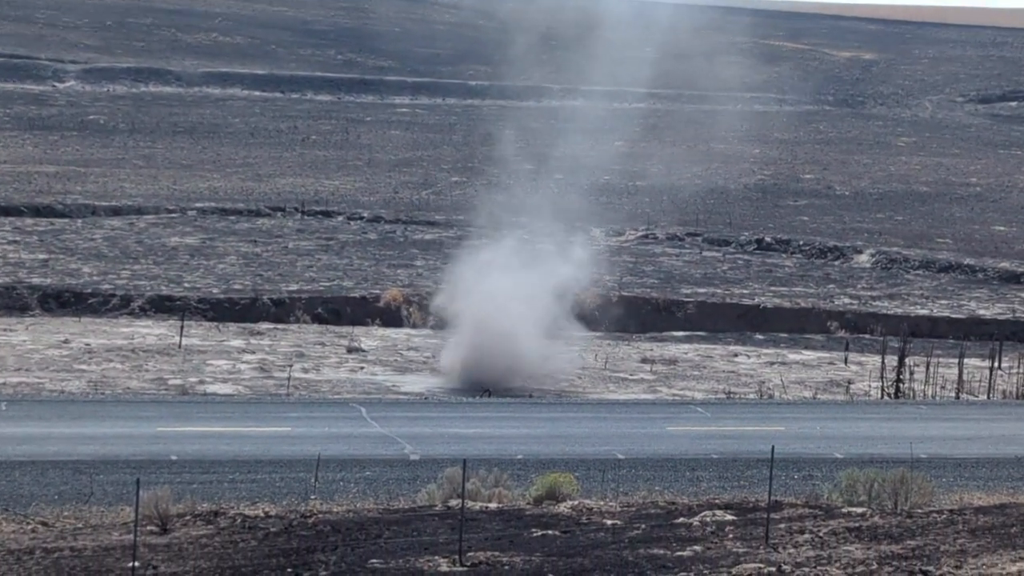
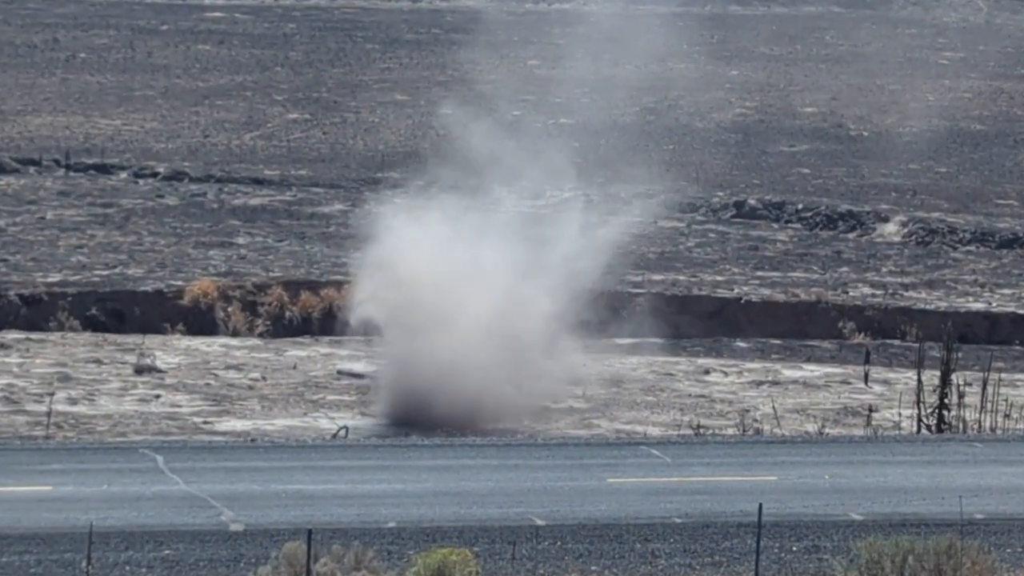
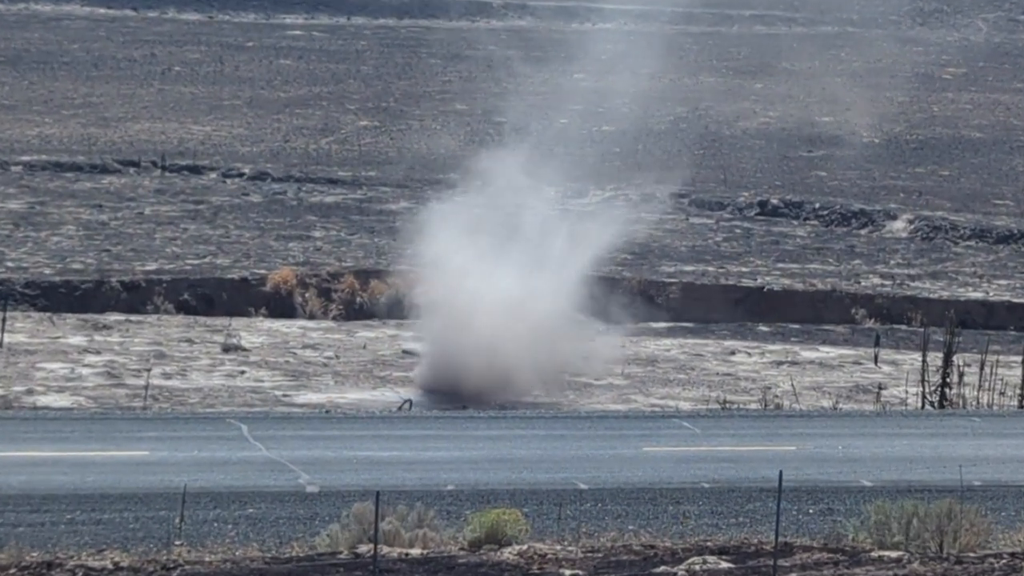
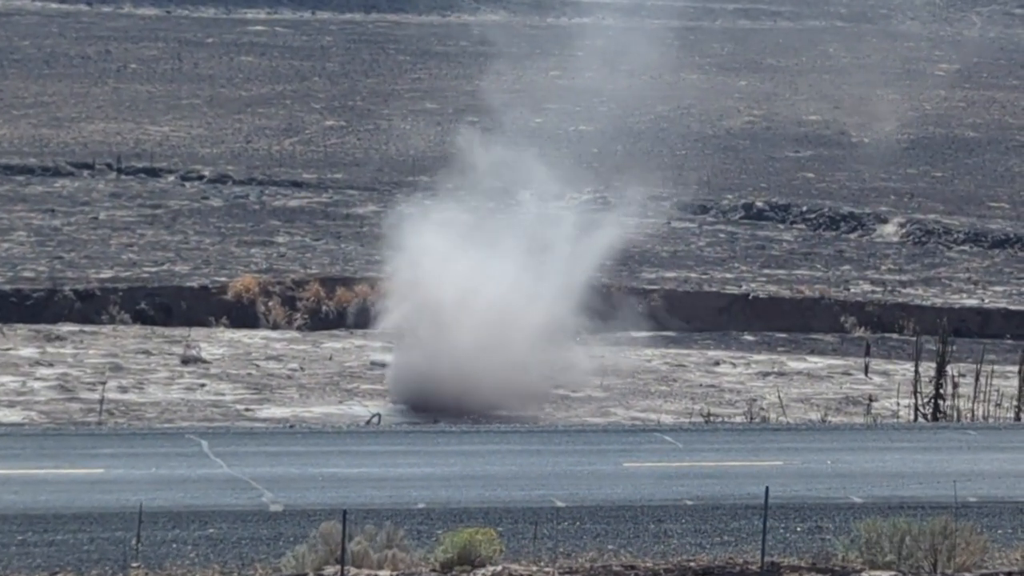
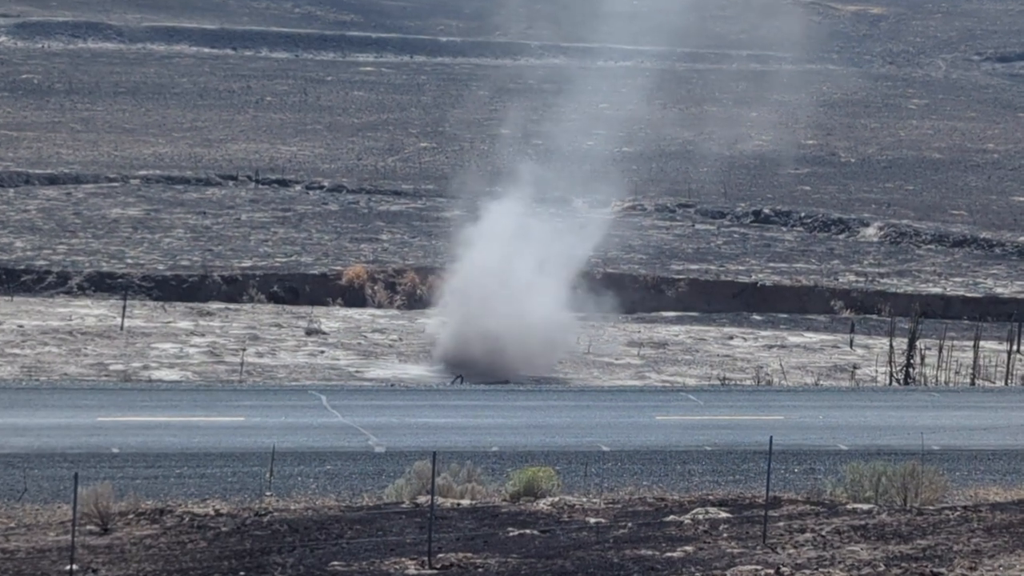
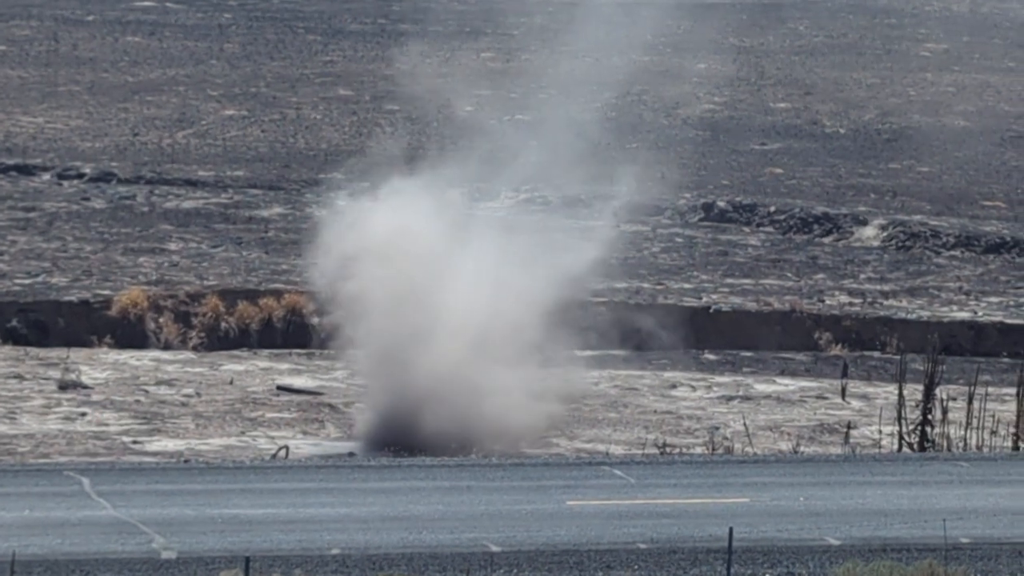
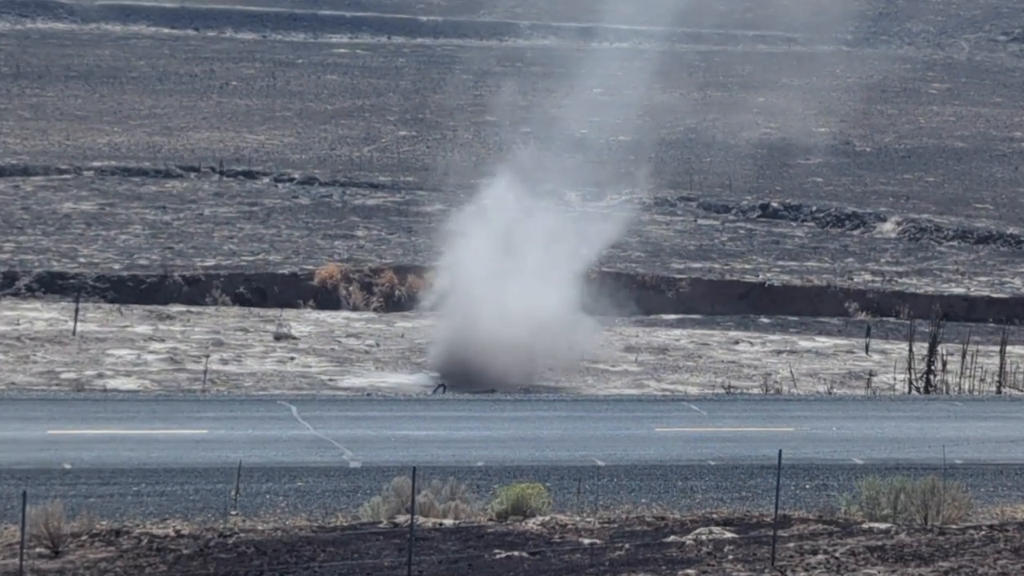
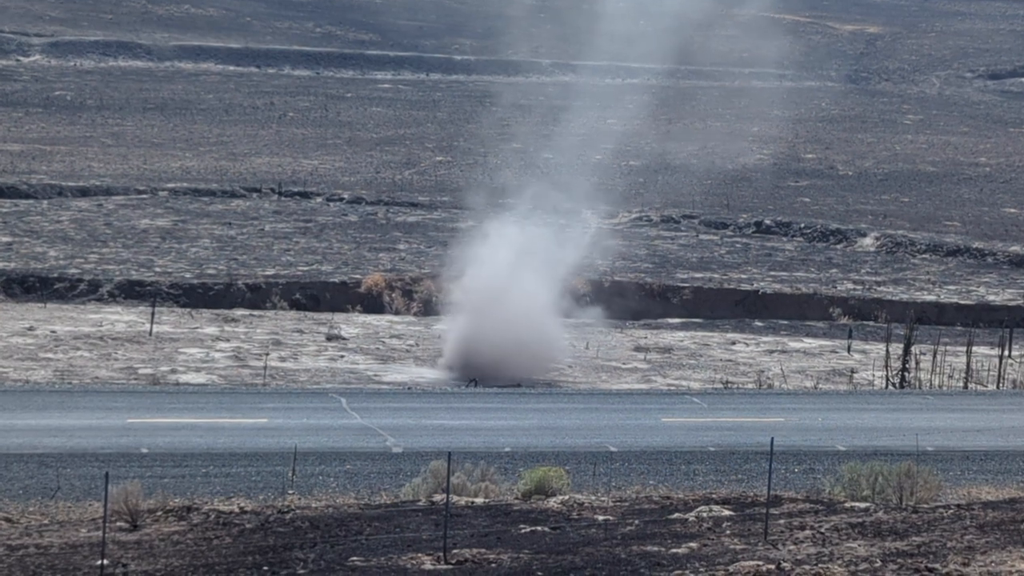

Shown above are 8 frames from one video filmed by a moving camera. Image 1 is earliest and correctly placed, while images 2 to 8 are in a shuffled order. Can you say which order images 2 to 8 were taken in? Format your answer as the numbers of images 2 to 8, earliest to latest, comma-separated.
8, 5, 7, 3, 4, 2, 6
